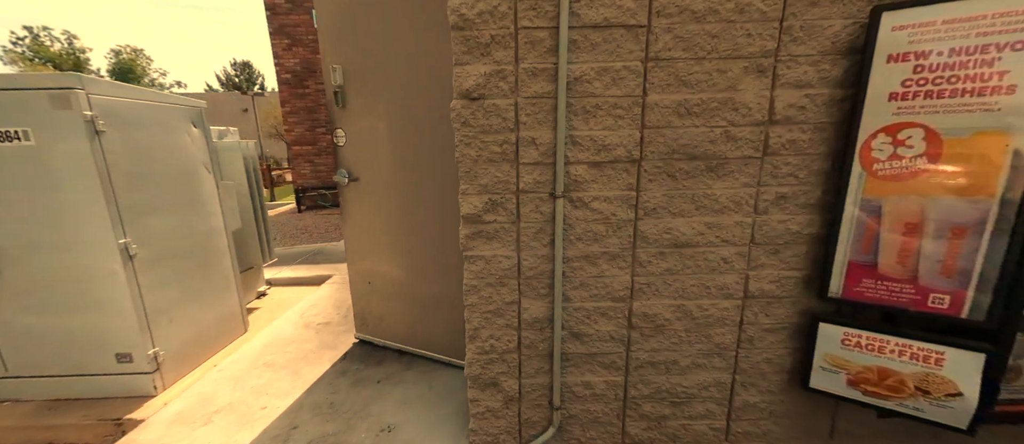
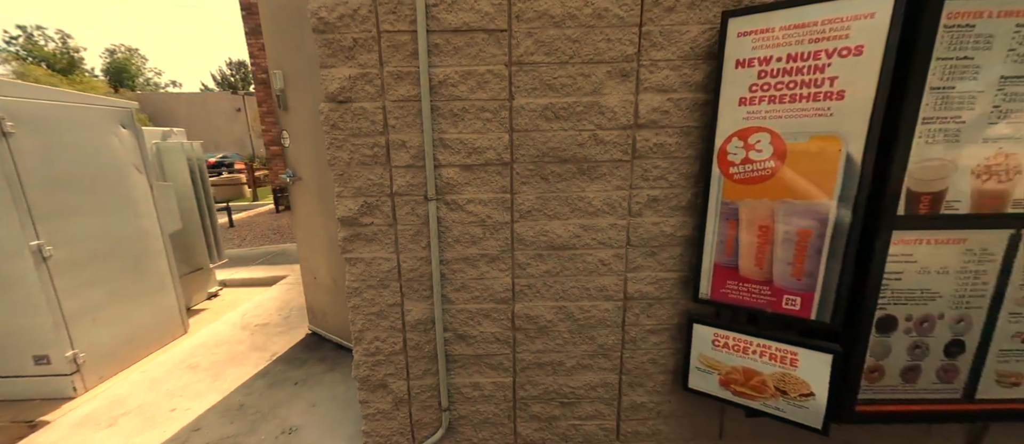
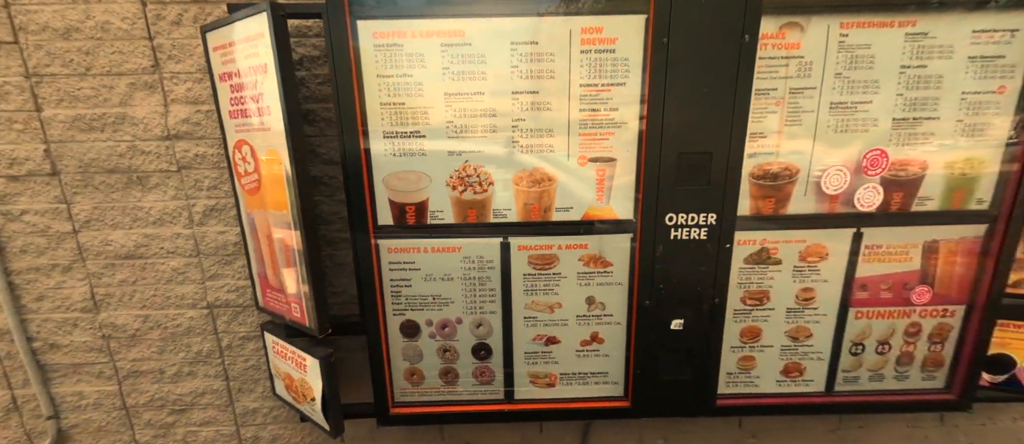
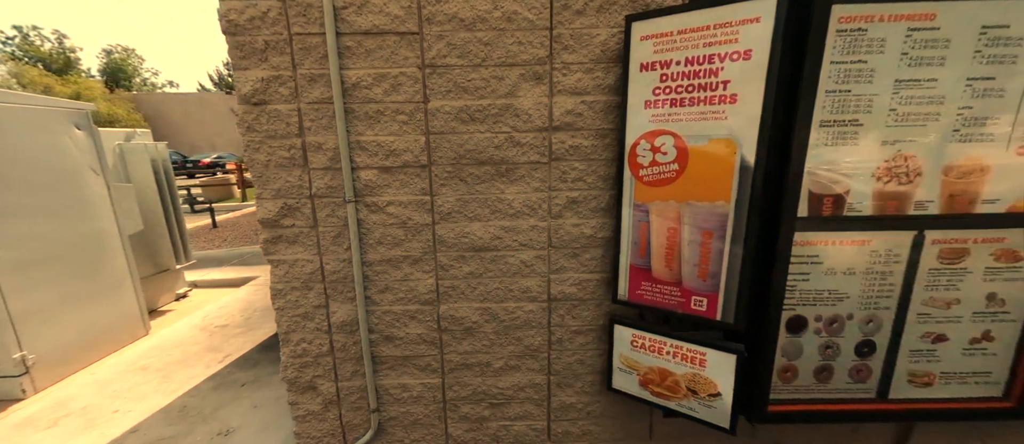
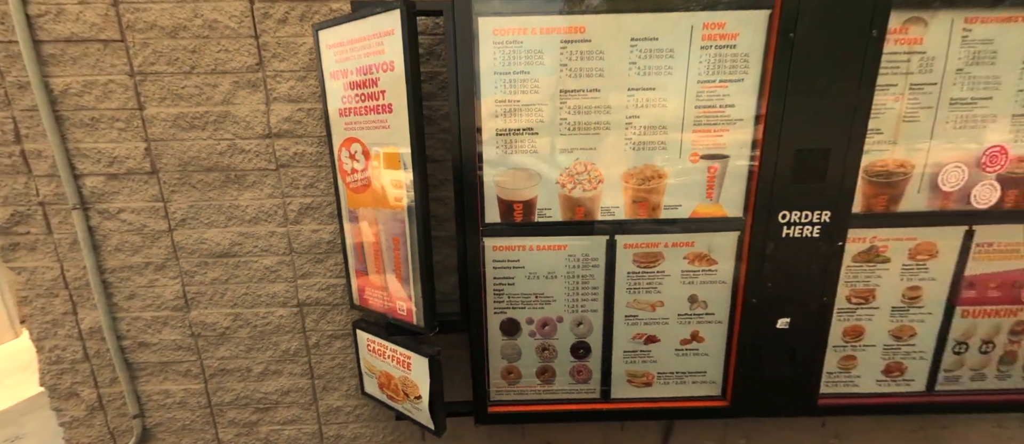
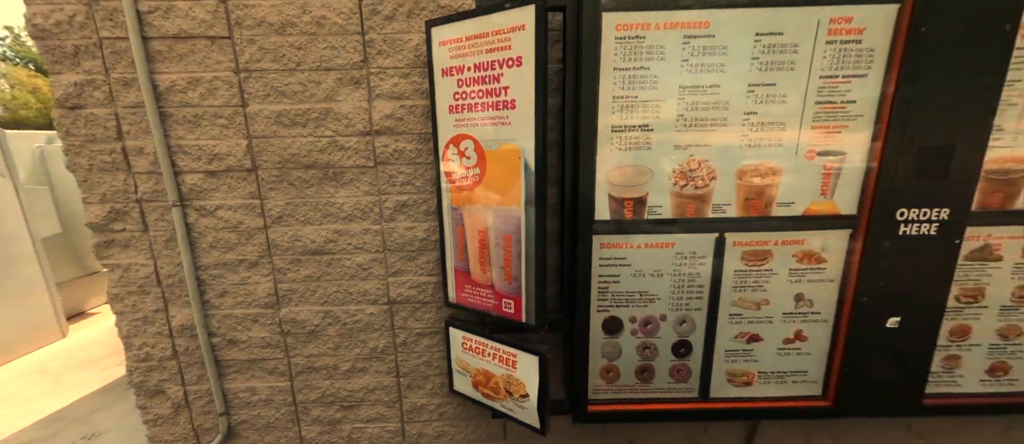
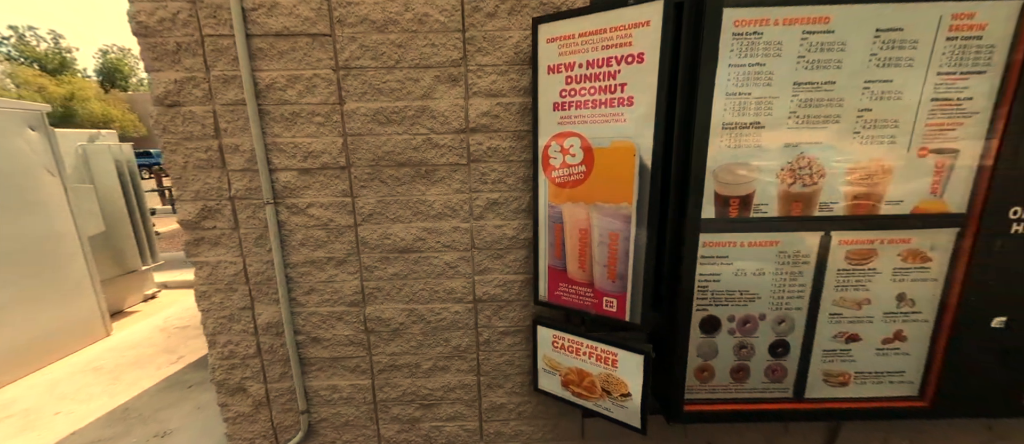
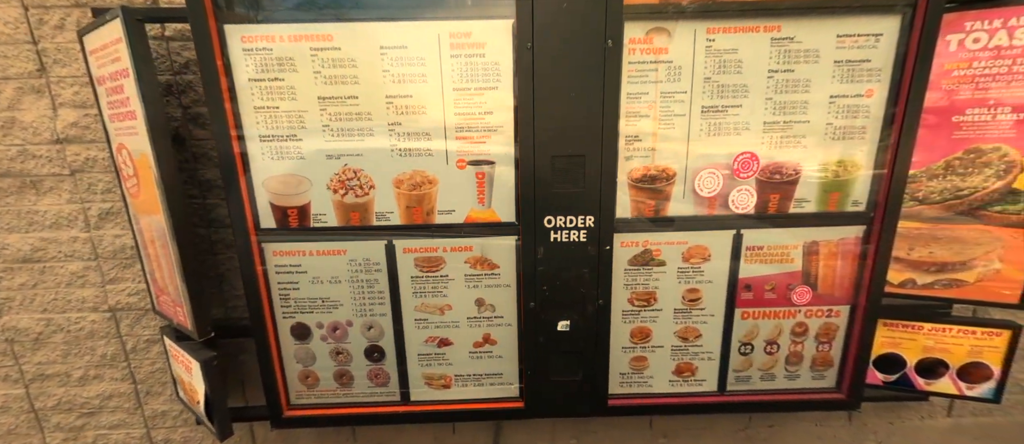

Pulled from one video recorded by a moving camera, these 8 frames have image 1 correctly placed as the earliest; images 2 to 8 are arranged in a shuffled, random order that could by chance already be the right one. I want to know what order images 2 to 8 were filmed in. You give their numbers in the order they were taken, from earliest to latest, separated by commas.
2, 4, 7, 6, 5, 3, 8
